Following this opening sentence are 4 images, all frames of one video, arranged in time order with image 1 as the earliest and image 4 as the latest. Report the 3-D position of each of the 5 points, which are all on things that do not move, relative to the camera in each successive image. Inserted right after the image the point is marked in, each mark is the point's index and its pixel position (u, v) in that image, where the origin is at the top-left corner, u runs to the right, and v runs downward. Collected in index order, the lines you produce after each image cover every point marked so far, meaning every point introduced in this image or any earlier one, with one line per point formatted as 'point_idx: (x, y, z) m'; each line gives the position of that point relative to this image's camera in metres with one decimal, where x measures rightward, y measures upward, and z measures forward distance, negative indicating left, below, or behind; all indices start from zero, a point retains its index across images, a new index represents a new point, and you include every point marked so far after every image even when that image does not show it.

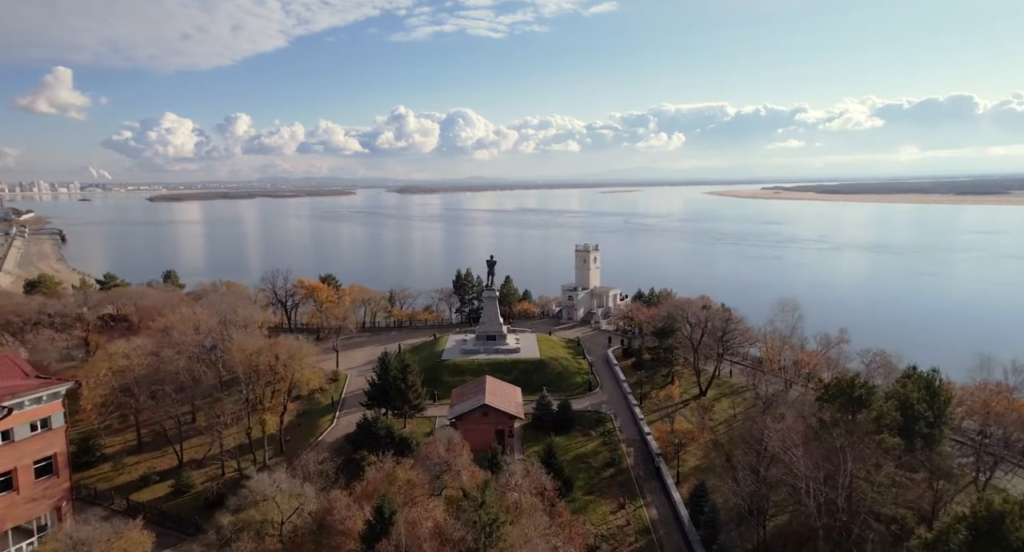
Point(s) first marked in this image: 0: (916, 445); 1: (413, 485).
0: (+13.8, -5.8, +19.4) m
1: (-3.4, -7.1, +19.2) m
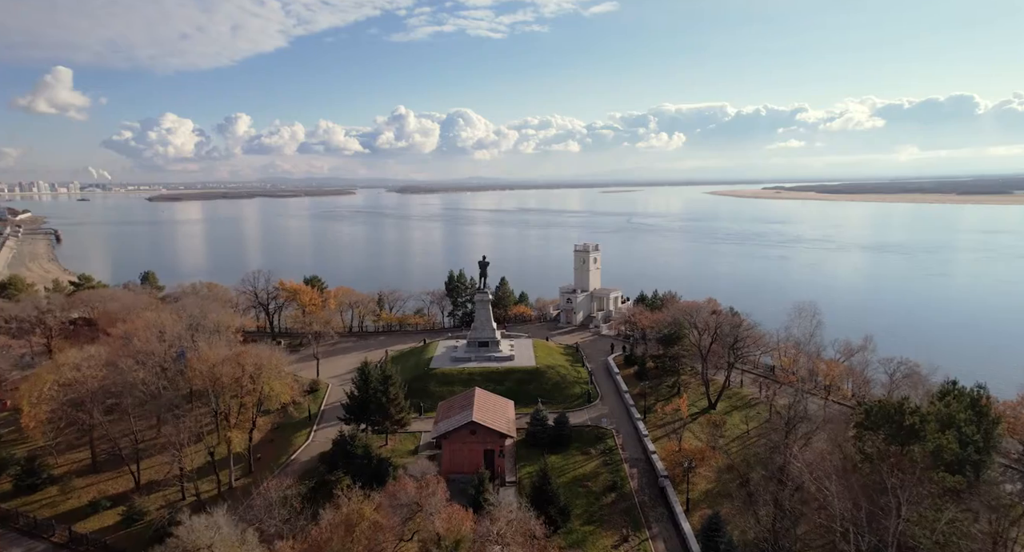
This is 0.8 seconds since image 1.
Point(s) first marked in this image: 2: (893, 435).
0: (+13.3, -5.9, +16.4) m
1: (-3.8, -7.2, +16.3) m
2: (+11.4, -4.8, +17.2) m
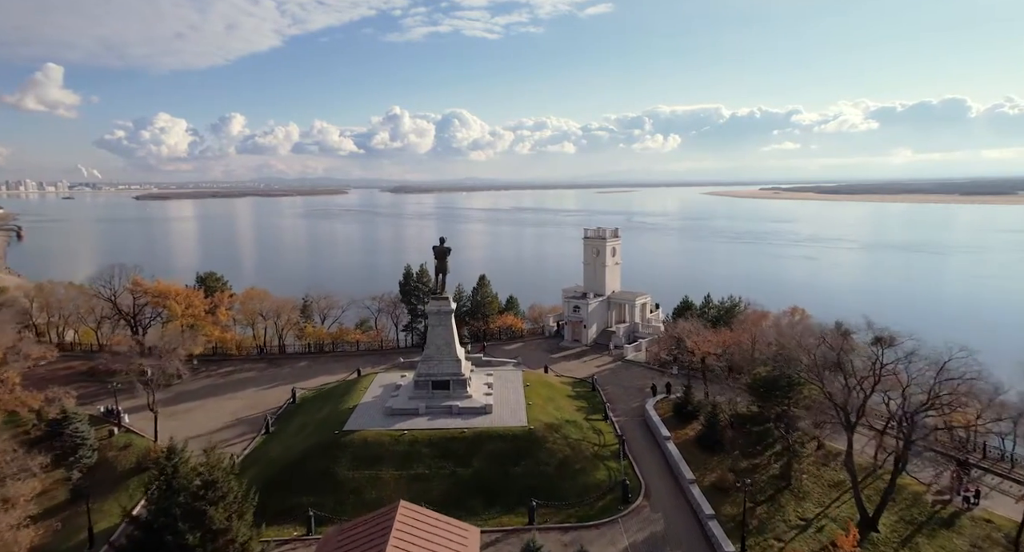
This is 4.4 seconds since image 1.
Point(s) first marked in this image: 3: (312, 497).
0: (+12.5, -5.7, +0.2) m
1: (-4.6, -6.9, -0.1) m
2: (+10.6, -4.6, +1.0) m
3: (-6.8, -7.6, +19.5) m
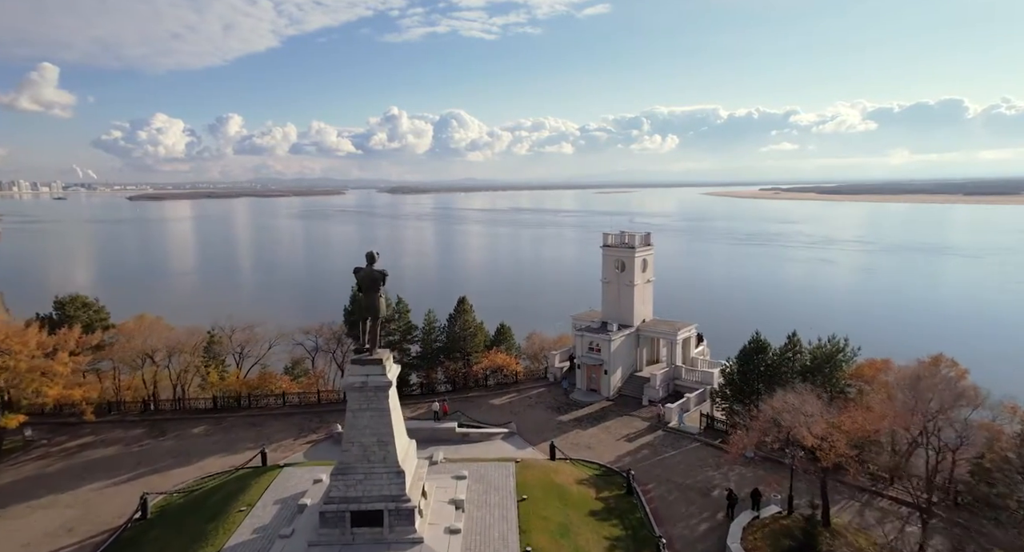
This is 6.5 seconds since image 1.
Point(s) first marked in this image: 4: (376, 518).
0: (+12.2, -6.8, -10.7) m
1: (-4.9, -8.0, -11.1) m
2: (+10.3, -5.6, -10.0) m
3: (-7.2, -8.7, +8.4) m
4: (-3.2, -5.8, +13.8) m
